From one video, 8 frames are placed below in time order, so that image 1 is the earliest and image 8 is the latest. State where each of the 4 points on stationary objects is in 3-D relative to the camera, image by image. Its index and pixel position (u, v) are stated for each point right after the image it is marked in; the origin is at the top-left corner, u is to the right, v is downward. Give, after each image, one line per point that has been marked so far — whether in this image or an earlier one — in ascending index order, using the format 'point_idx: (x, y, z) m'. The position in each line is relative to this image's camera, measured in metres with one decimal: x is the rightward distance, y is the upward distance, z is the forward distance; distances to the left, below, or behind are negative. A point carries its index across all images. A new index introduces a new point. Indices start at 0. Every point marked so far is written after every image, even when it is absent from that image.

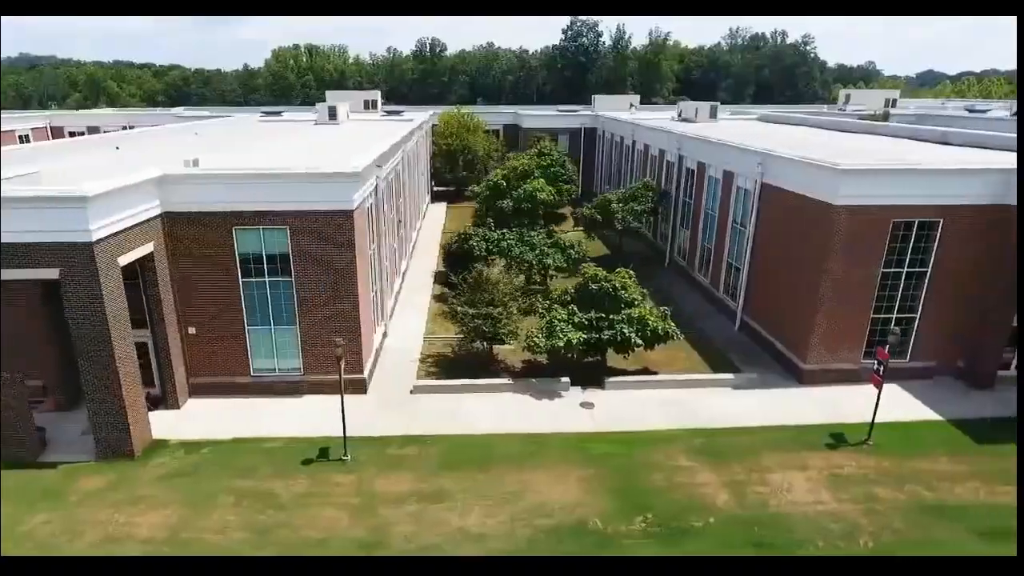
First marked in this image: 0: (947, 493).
0: (+8.1, -3.9, +12.0) m
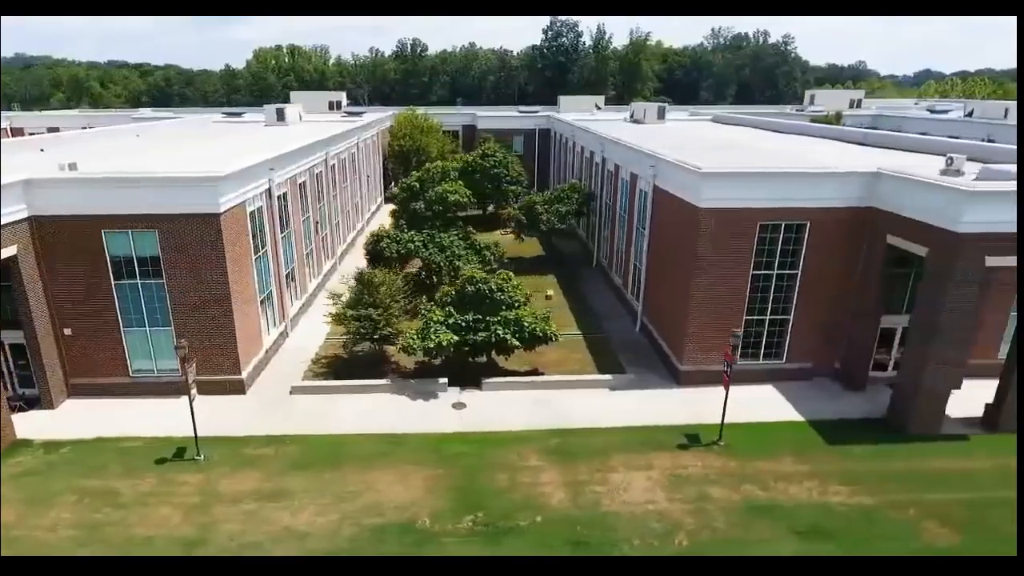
0: (+5.0, -3.9, +12.2) m
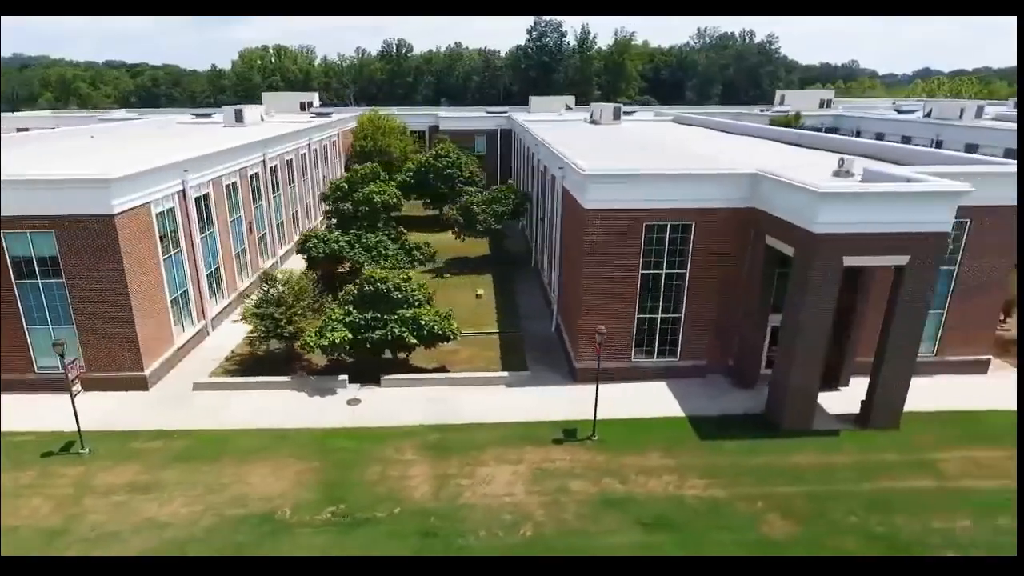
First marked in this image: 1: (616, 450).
0: (+2.3, -3.9, +12.5) m
1: (+2.2, -3.5, +13.7) m
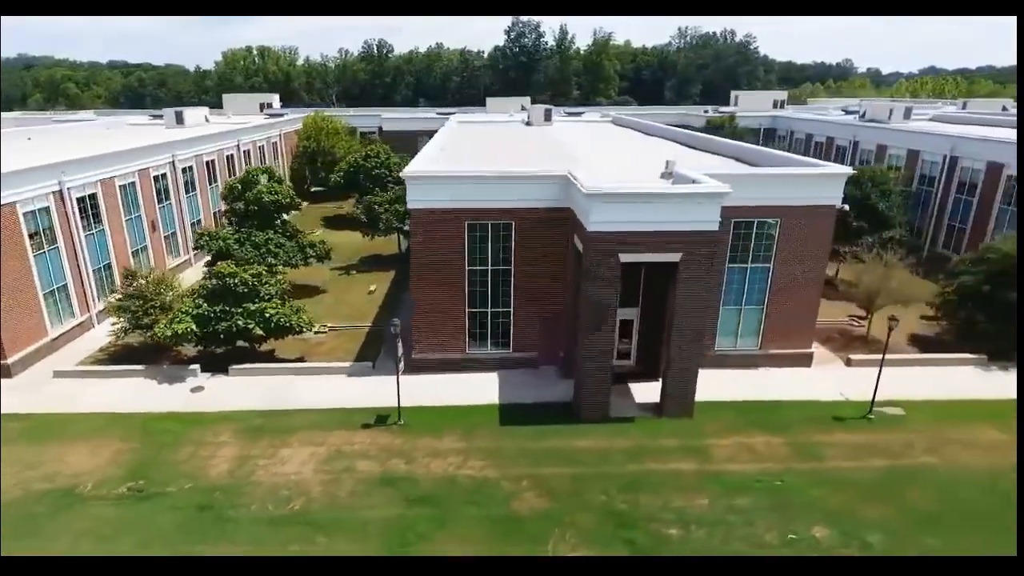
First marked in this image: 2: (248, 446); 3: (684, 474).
0: (-2.1, -3.8, +13.5) m
1: (-2.2, -3.3, +14.7) m
2: (-5.9, -3.5, +14.4) m
3: (+3.5, -3.8, +13.3) m
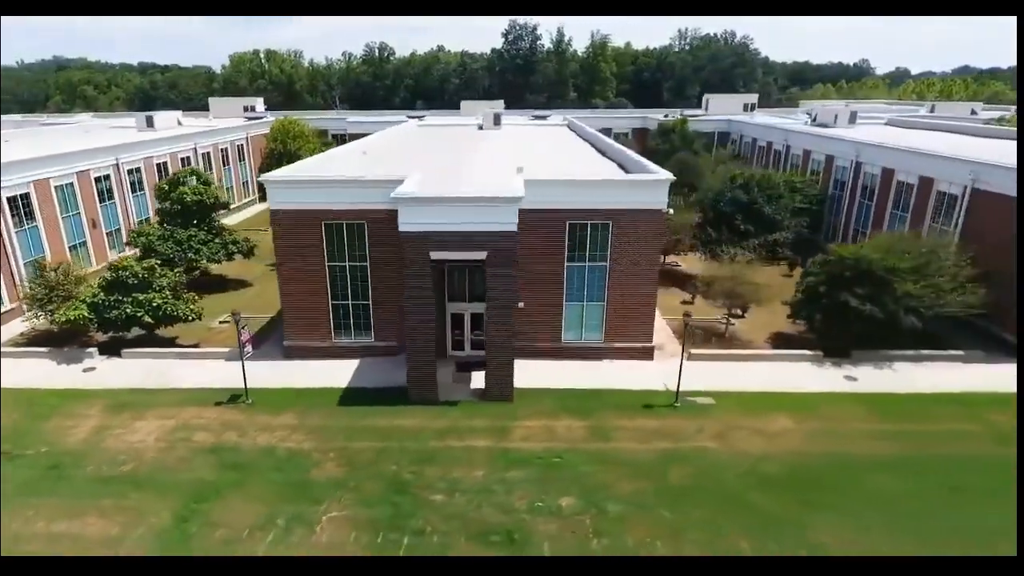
0: (-6.4, -3.6, +15.2) m
1: (-6.5, -3.1, +16.4) m
2: (-10.2, -3.3, +16.3) m
3: (-0.8, -3.7, +14.8) m
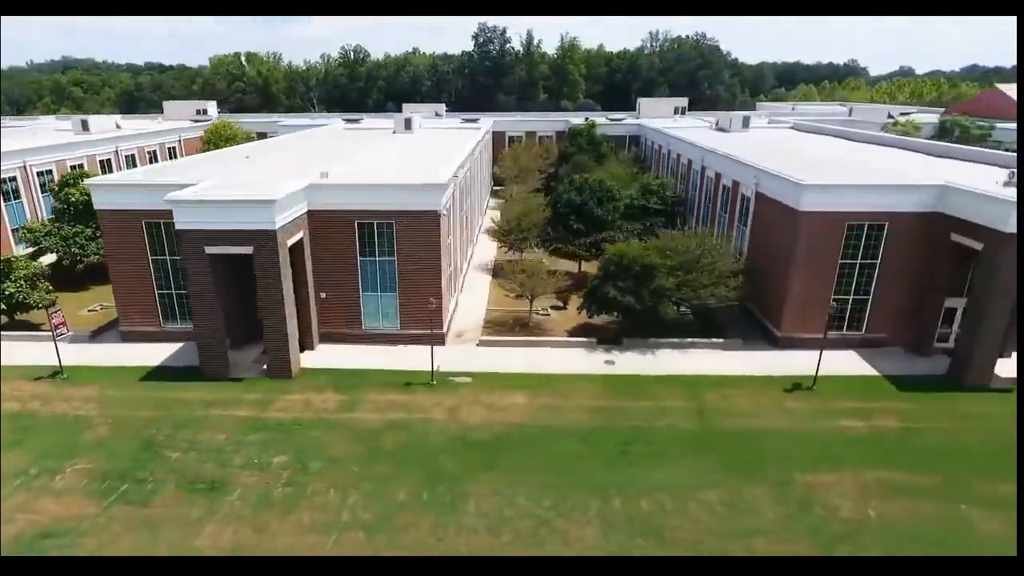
0: (-13.1, -3.3, +17.7) m
1: (-13.1, -2.8, +18.9) m
2: (-16.8, -3.0, +18.8) m
3: (-7.5, -3.5, +17.1) m
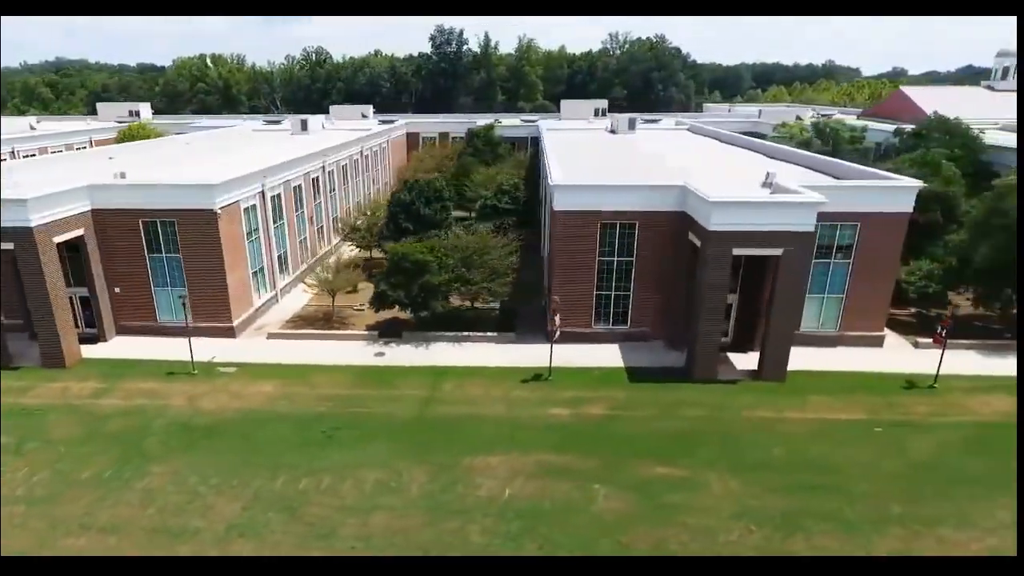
0: (-20.6, -3.1, +18.8) m
1: (-20.6, -2.6, +20.0) m
2: (-24.3, -2.8, +20.0) m
3: (-15.0, -3.3, +18.2) m
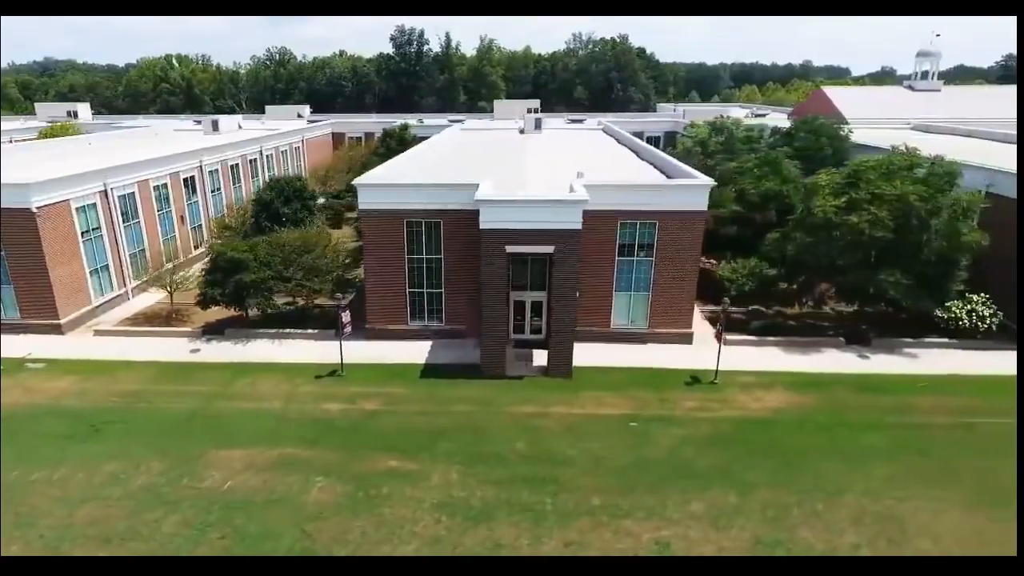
0: (-26.9, -3.0, +19.2) m
1: (-26.9, -2.6, +20.4) m
2: (-30.6, -2.7, +20.4) m
3: (-21.3, -3.2, +18.6) m
